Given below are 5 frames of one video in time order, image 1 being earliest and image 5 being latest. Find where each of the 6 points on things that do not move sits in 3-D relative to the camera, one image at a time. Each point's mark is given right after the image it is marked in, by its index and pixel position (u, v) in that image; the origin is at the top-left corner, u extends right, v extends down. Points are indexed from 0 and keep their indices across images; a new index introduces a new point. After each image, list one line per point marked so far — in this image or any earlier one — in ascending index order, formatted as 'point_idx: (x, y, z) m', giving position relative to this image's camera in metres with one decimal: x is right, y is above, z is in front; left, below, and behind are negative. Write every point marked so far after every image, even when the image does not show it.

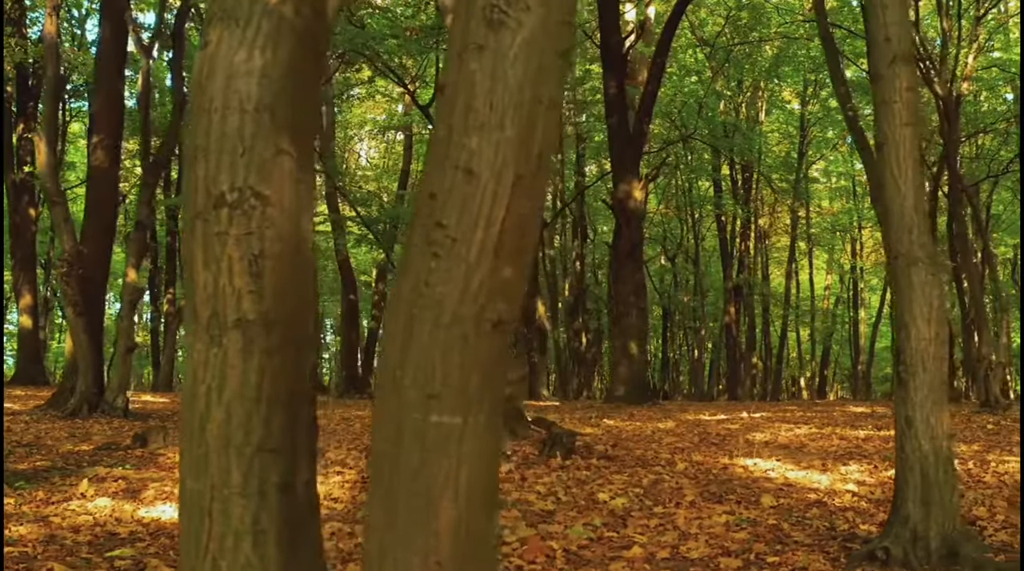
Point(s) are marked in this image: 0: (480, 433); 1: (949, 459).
0: (-0.1, -0.3, +1.7) m
1: (+2.2, -0.9, +4.0) m
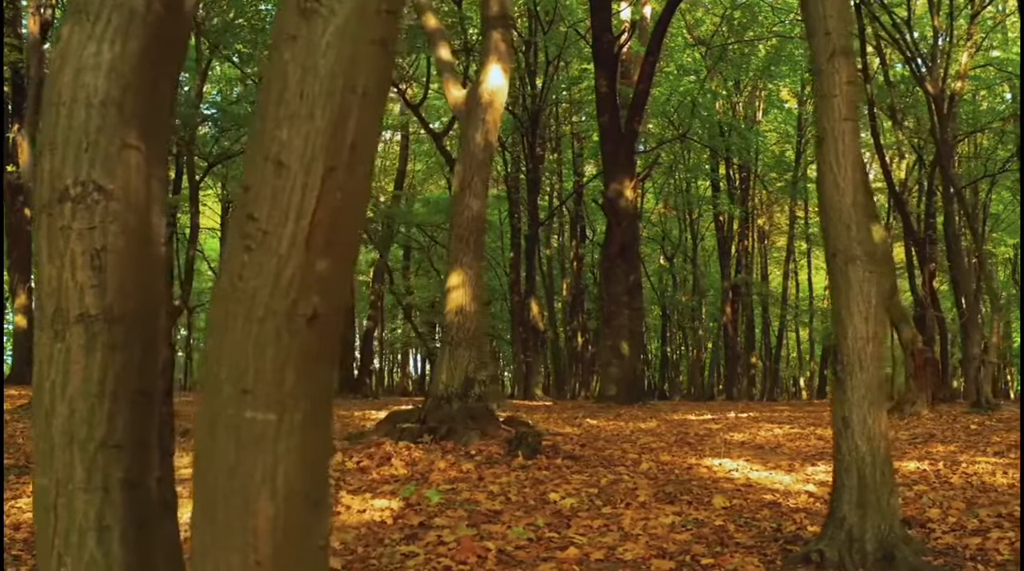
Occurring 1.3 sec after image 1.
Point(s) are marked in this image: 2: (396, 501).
0: (-0.5, -0.3, +1.7) m
1: (+1.8, -0.9, +3.9) m
2: (-0.8, -1.4, +5.2) m
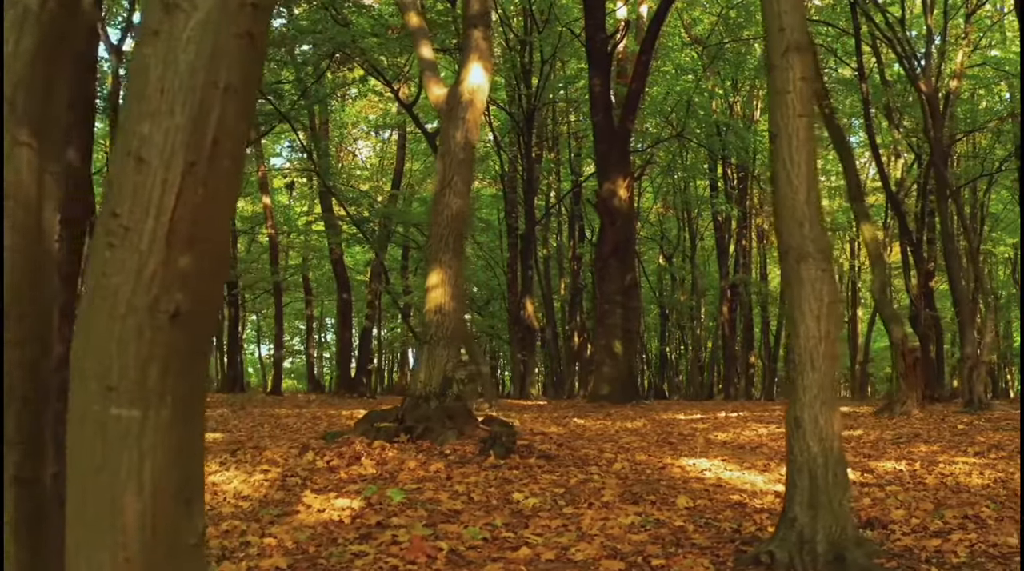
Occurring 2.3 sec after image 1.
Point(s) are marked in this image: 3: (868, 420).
0: (-0.7, -0.3, +1.7) m
1: (+1.6, -0.8, +3.9) m
2: (-1.0, -1.4, +5.2) m
3: (+5.7, -2.1, +12.9) m
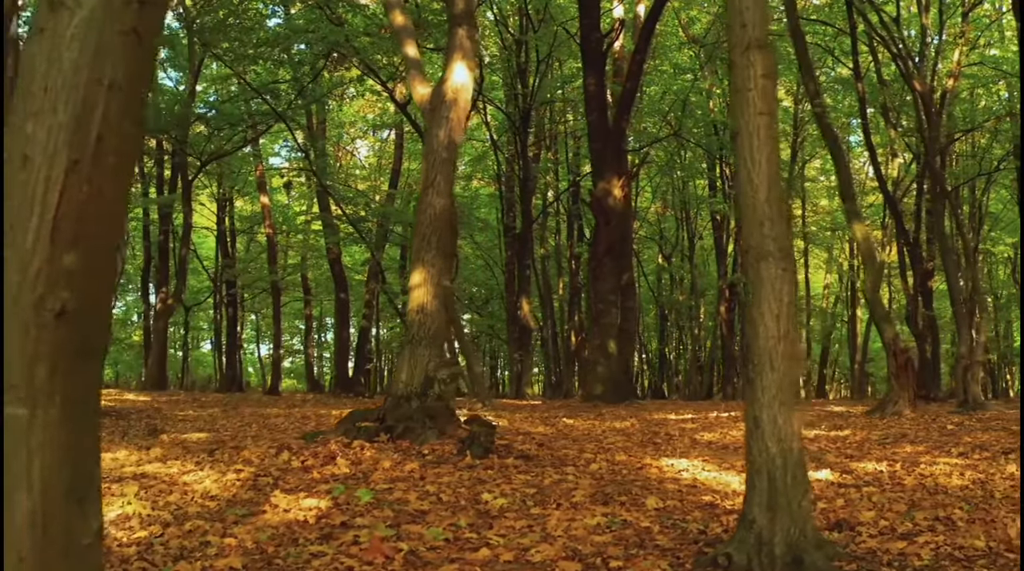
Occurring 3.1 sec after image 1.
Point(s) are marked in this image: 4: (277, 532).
0: (-0.9, -0.3, +1.6) m
1: (+1.4, -0.8, +3.8) m
2: (-1.2, -1.4, +5.2) m
3: (+5.6, -2.1, +12.9) m
4: (-1.3, -1.4, +4.6) m
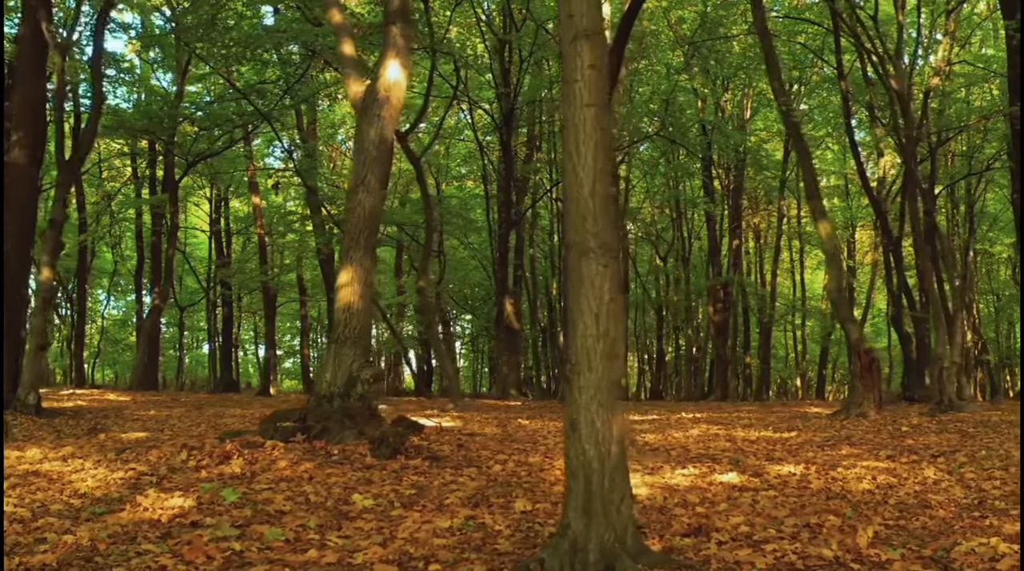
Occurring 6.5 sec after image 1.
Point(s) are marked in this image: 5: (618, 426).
0: (-1.9, -0.3, +1.6) m
1: (+0.5, -0.8, +3.7) m
2: (-2.0, -1.4, +5.1) m
3: (+4.9, -2.1, +12.7) m
4: (-2.2, -1.4, +4.5) m
5: (+0.5, -0.7, +3.7) m
